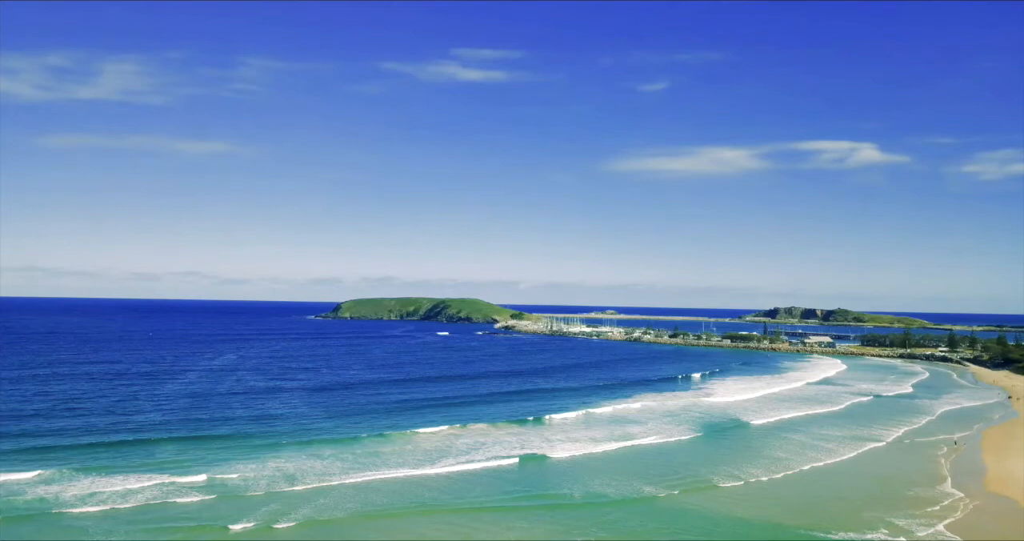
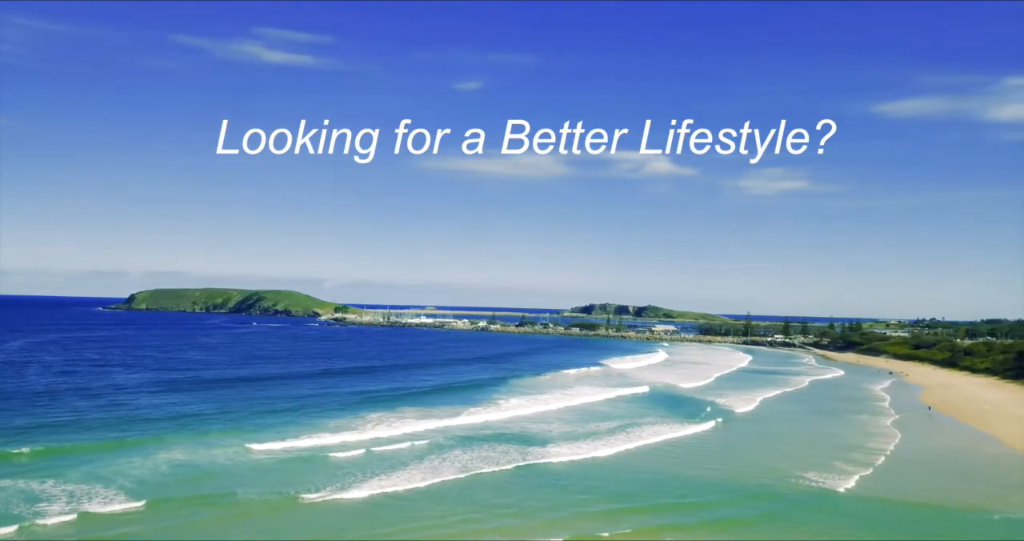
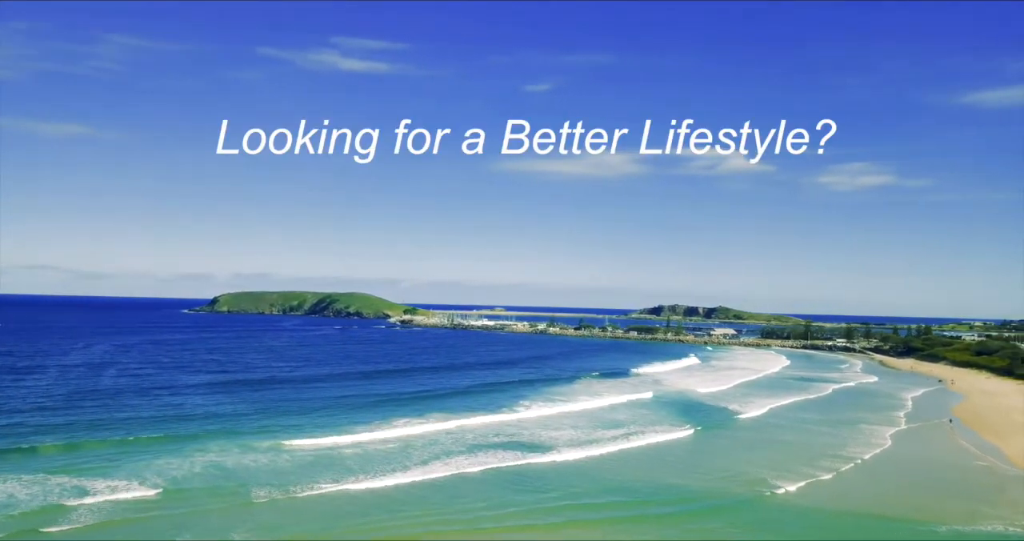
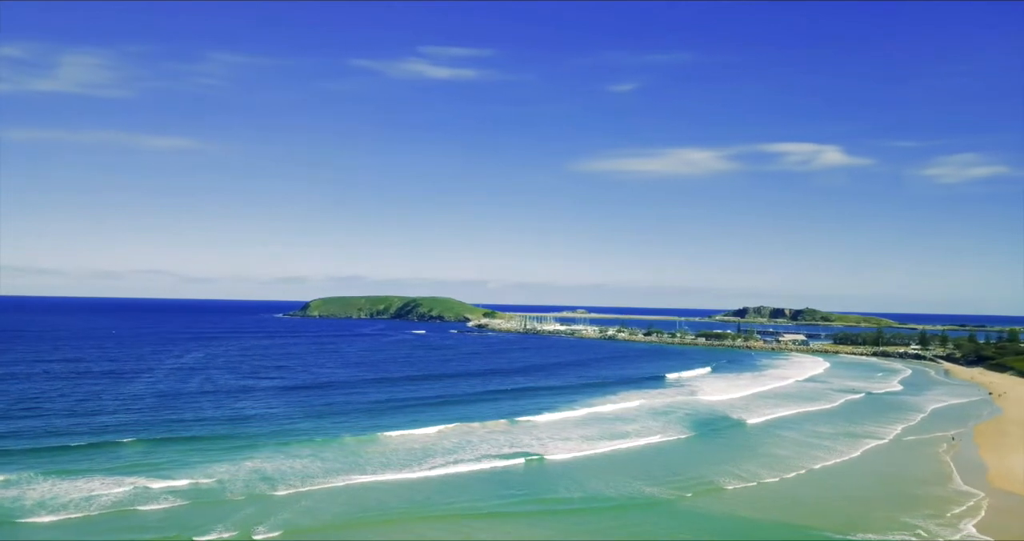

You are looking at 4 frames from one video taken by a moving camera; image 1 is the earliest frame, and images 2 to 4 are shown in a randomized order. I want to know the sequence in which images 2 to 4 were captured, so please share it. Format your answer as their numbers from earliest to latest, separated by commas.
4, 3, 2
